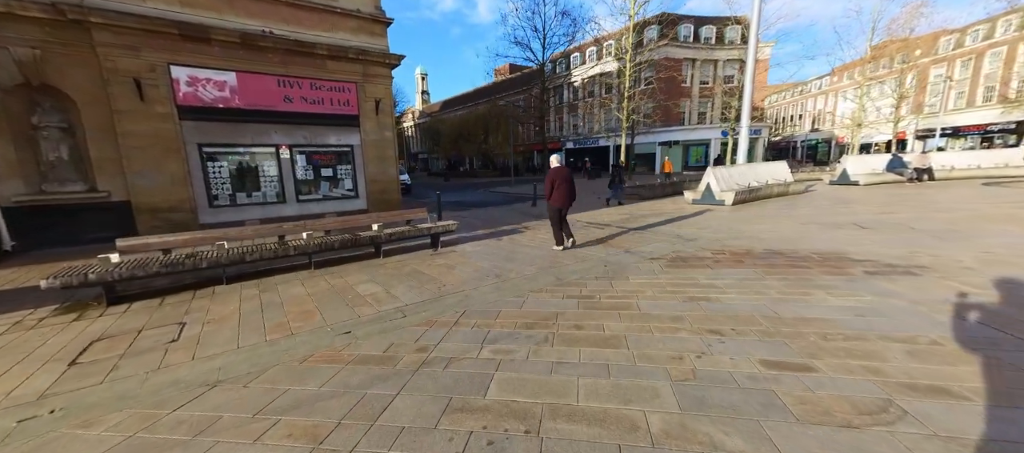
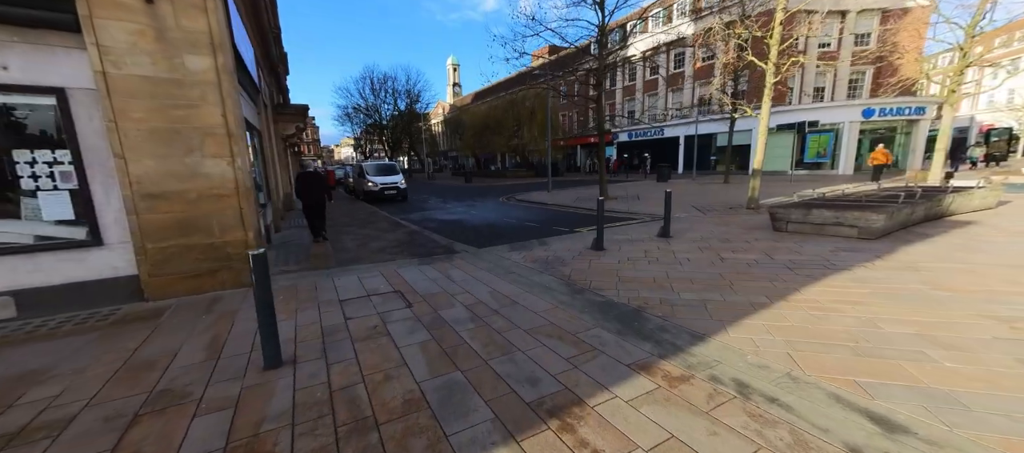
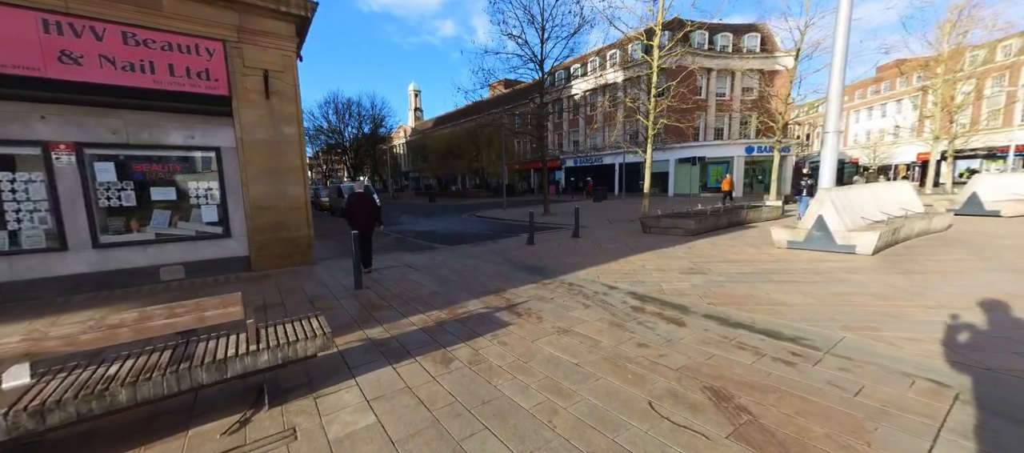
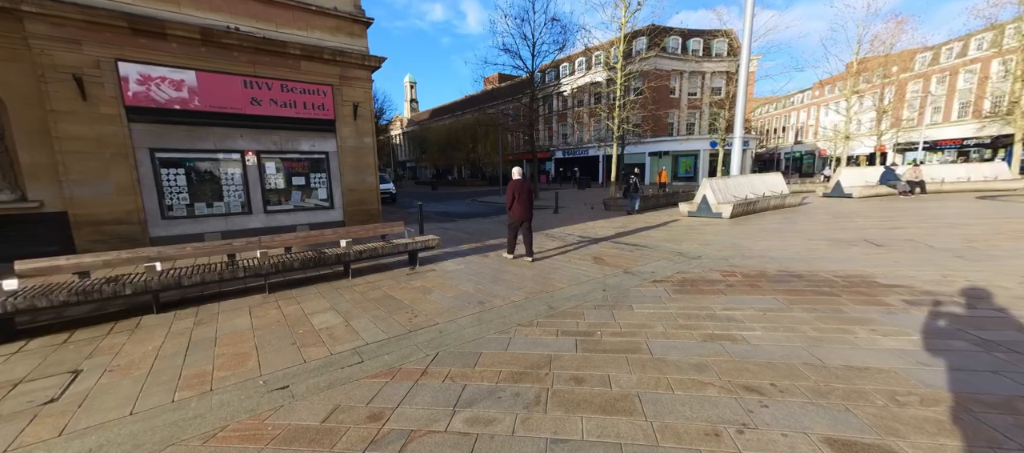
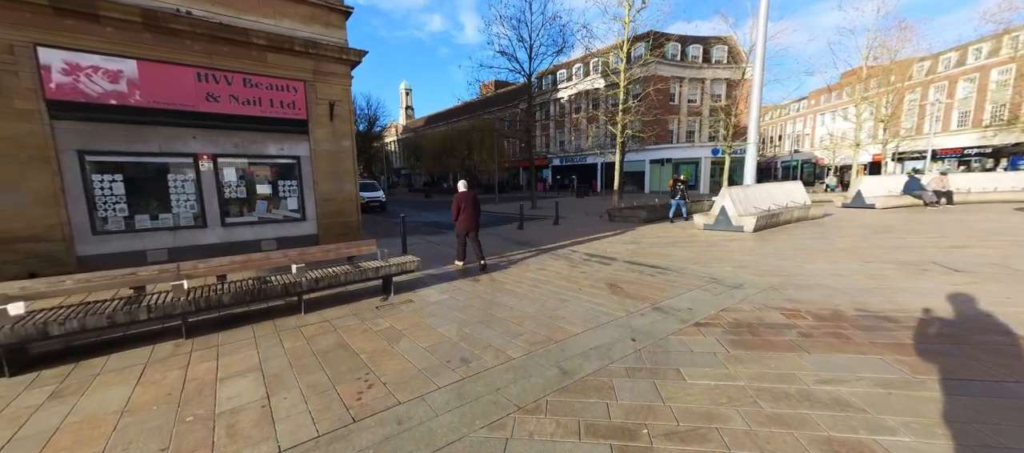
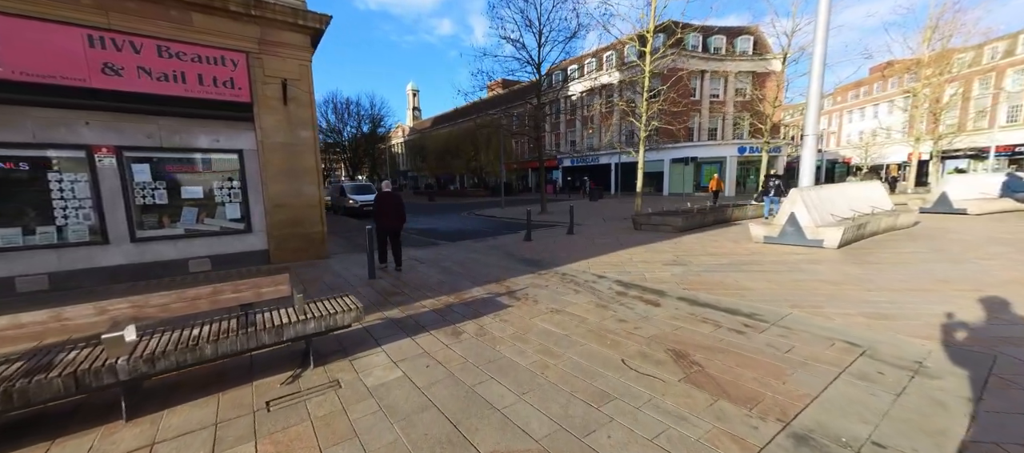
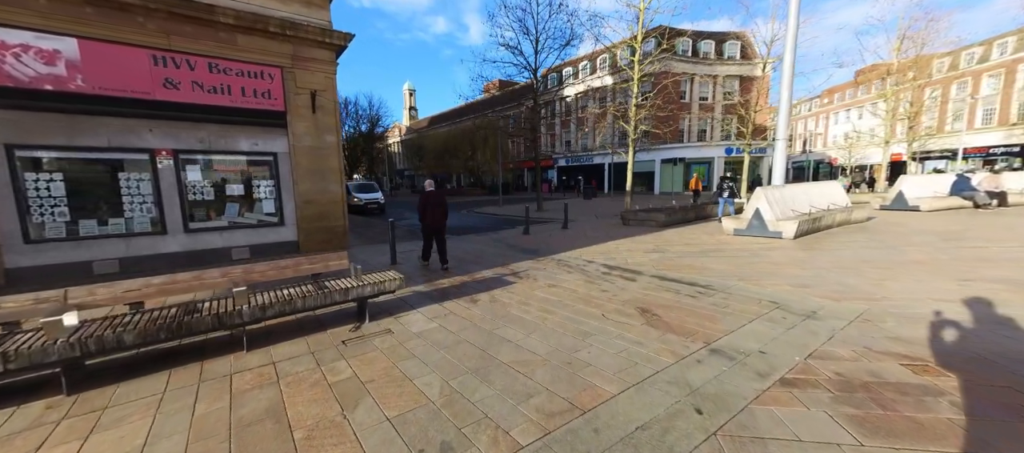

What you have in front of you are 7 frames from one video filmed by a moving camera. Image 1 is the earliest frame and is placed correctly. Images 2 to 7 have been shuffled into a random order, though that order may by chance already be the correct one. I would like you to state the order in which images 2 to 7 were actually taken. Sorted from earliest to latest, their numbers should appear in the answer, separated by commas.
4, 5, 7, 6, 3, 2
